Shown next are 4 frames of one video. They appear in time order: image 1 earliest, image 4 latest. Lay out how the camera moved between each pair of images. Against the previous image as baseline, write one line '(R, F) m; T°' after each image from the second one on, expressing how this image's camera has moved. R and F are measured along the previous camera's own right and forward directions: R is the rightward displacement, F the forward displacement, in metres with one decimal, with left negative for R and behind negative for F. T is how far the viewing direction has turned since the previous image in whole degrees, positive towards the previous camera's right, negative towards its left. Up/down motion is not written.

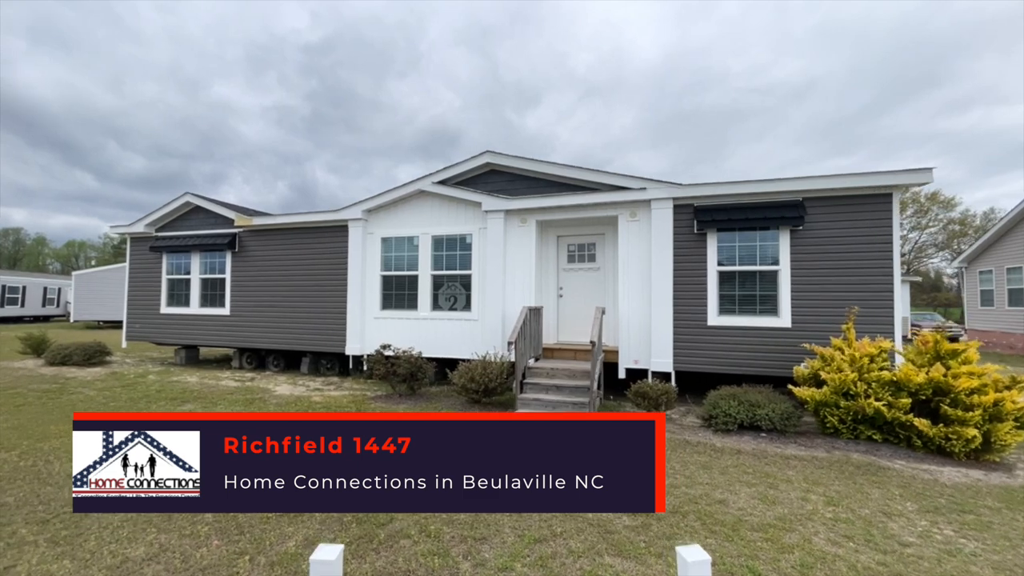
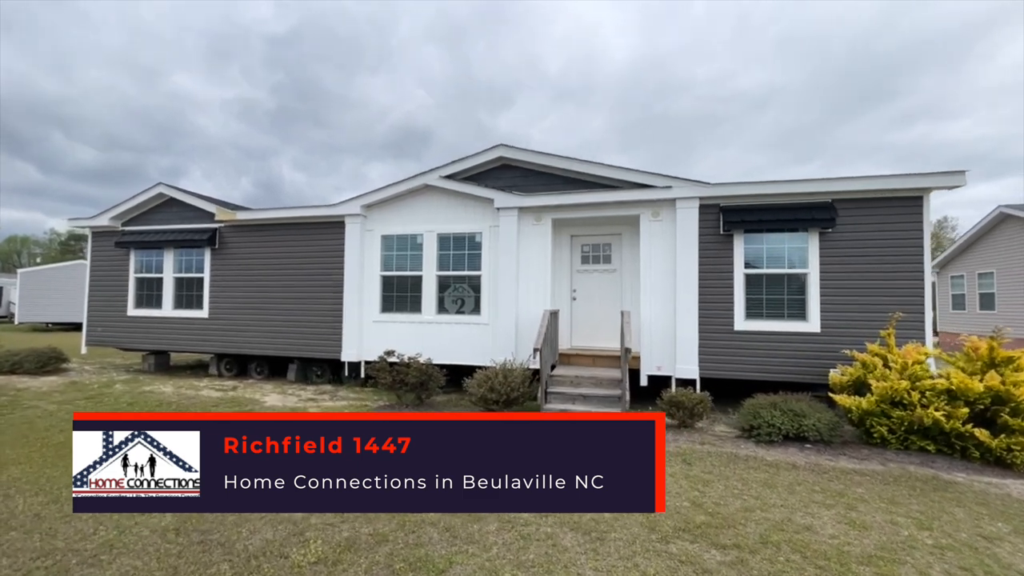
(-0.8, +0.5) m; +4°
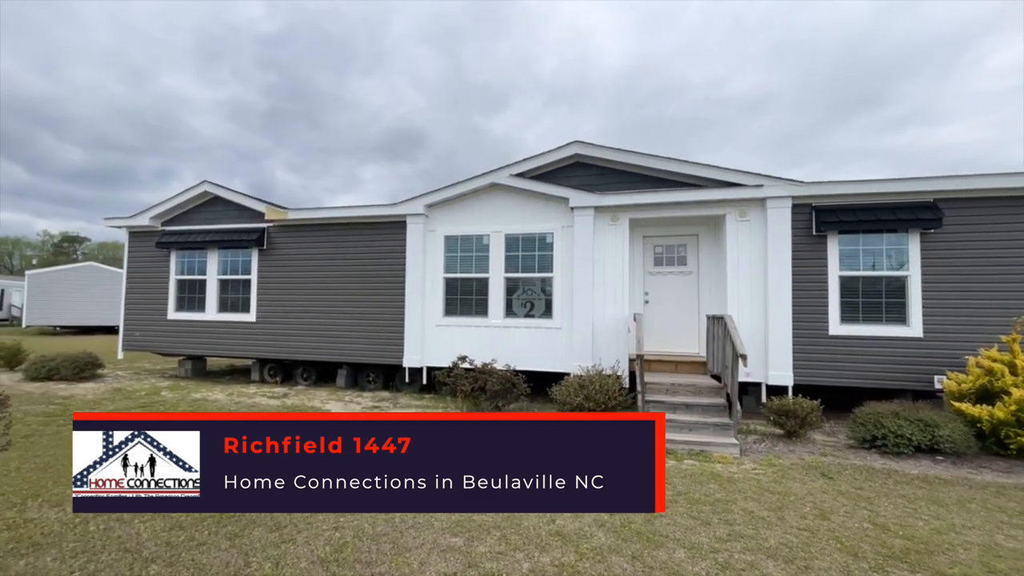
(-1.5, +0.3) m; +1°
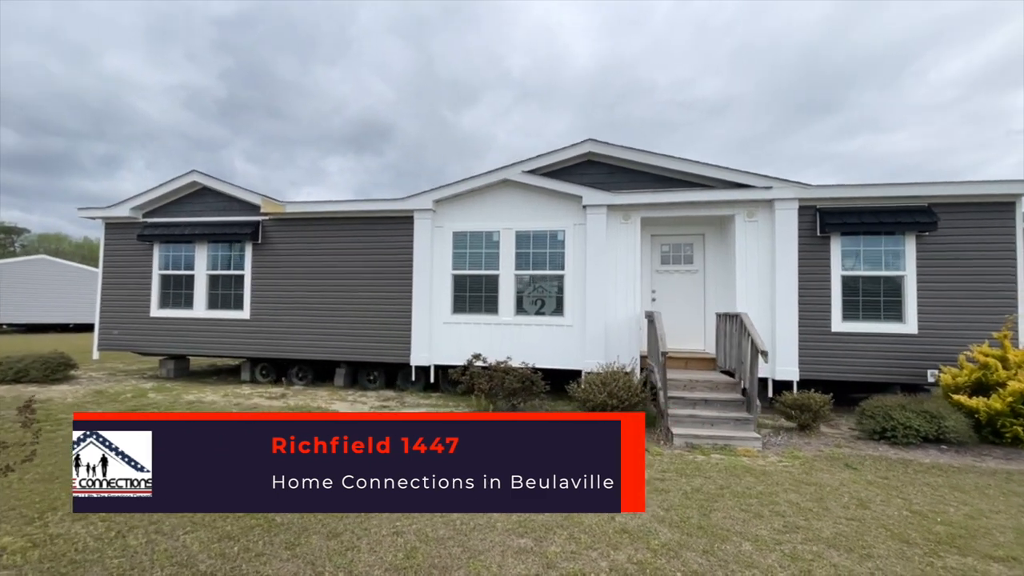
(-0.8, +0.1) m; +4°
